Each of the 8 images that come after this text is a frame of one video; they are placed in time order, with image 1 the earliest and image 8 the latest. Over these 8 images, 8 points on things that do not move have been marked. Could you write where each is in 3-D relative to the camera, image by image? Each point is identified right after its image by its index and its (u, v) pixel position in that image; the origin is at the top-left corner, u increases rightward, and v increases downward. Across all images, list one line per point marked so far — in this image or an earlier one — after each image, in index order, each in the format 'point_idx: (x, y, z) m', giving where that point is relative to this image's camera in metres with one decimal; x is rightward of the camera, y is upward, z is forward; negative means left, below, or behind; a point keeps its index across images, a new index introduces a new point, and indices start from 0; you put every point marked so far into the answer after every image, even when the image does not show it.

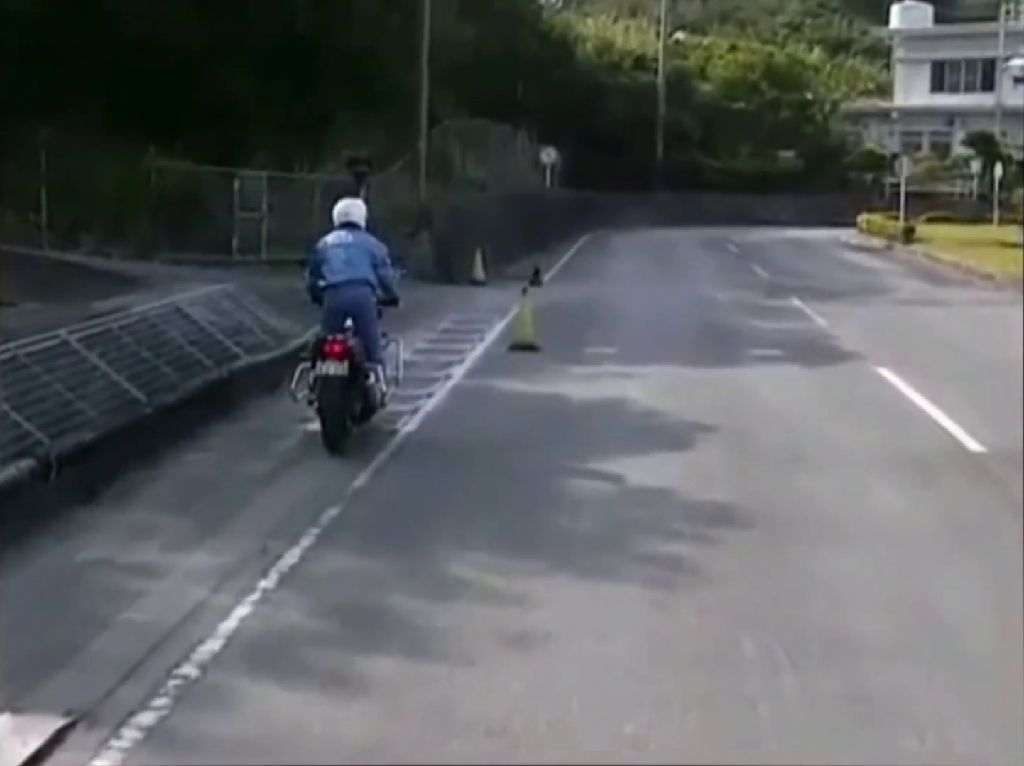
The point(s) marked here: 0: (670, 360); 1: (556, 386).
0: (+1.8, +0.3, +17.8) m
1: (+0.5, 0.0, +15.6) m
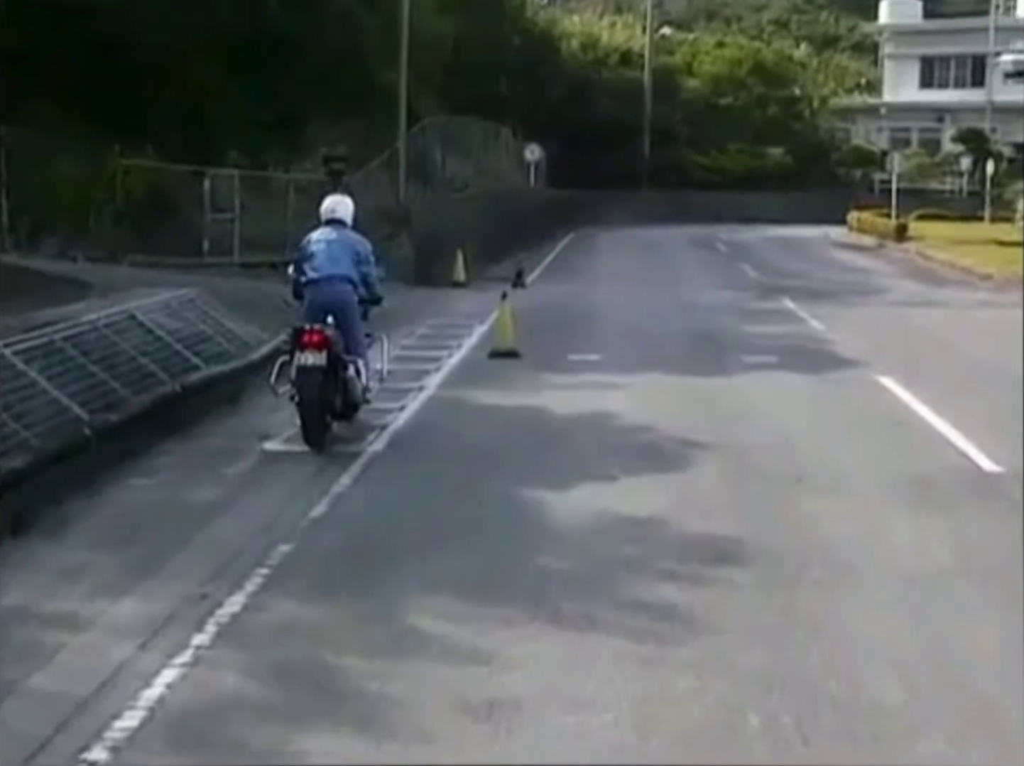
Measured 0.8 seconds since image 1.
0: (+1.6, +0.2, +16.9) m
1: (+0.2, -0.1, +14.6) m
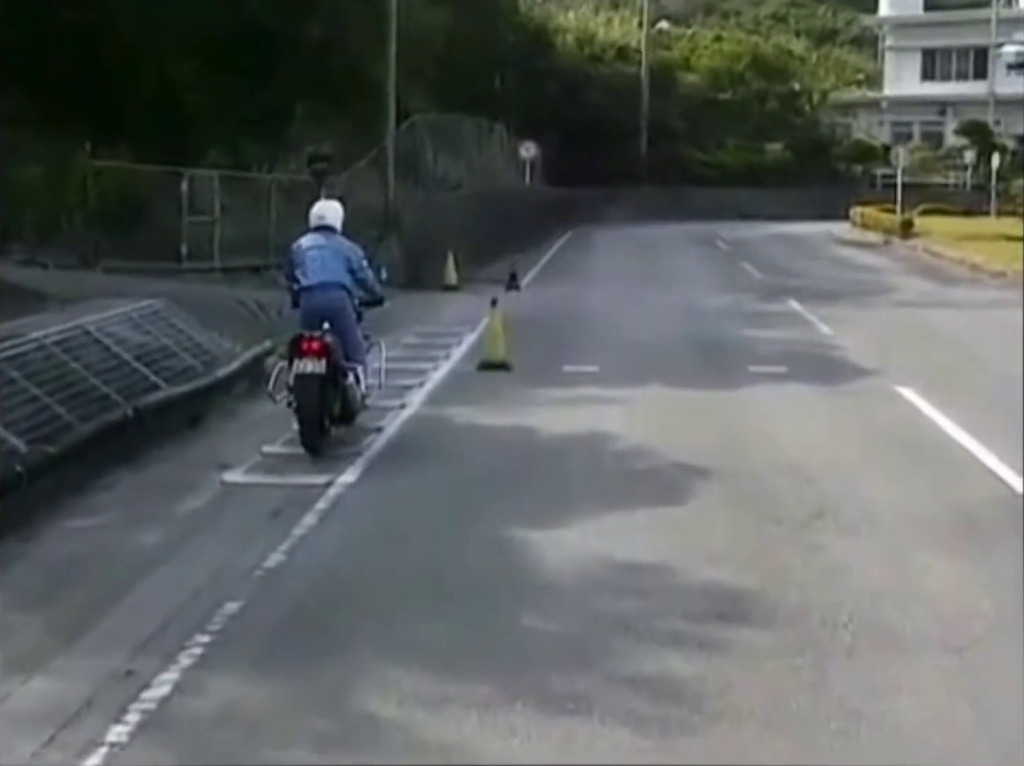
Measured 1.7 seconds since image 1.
0: (+1.5, 0.0, +15.7) m
1: (+0.2, -0.3, +13.5) m
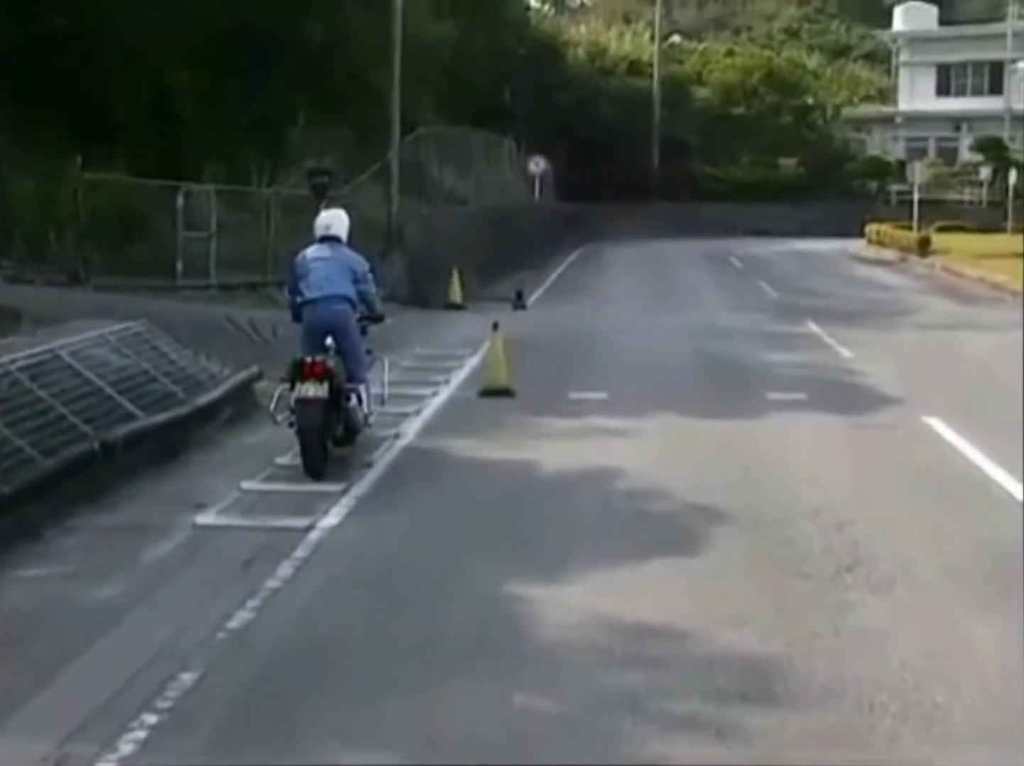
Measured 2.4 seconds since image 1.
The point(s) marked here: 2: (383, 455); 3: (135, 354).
0: (+1.5, -0.2, +14.8) m
1: (+0.2, -0.5, +12.6) m
2: (-1.0, -0.6, +12.3) m
3: (-3.5, +0.3, +13.9) m
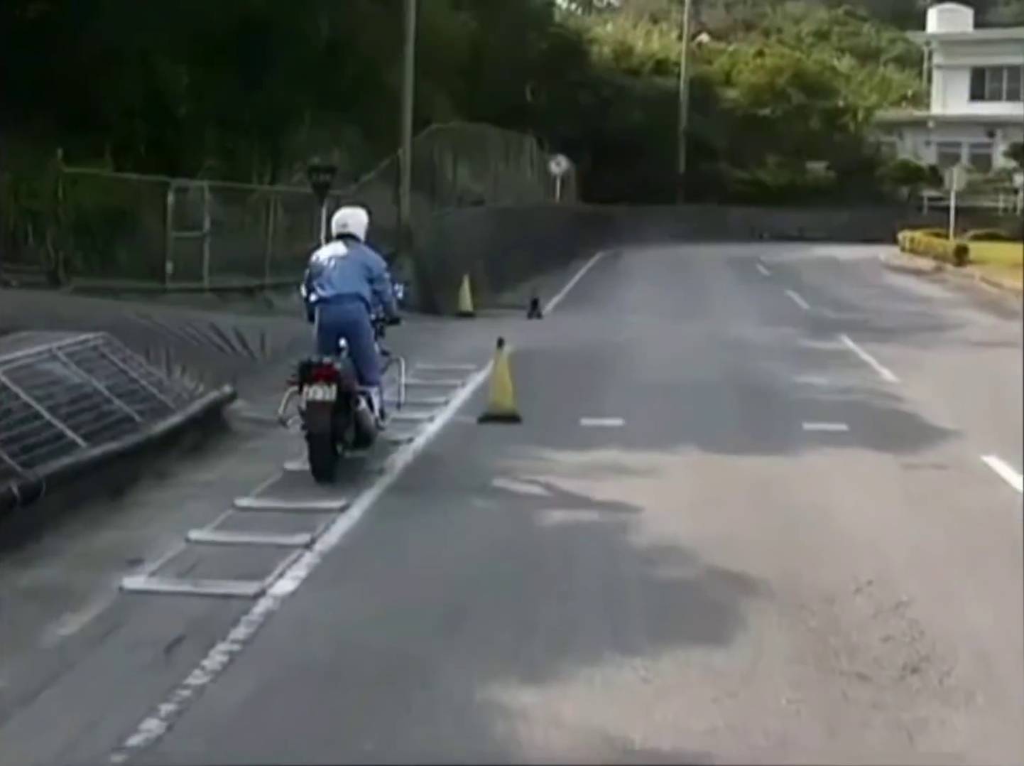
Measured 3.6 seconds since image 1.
0: (+1.6, -0.5, +13.1) m
1: (+0.2, -0.7, +11.0) m
2: (-1.0, -0.8, +10.7) m
3: (-3.4, +0.1, +12.3) m
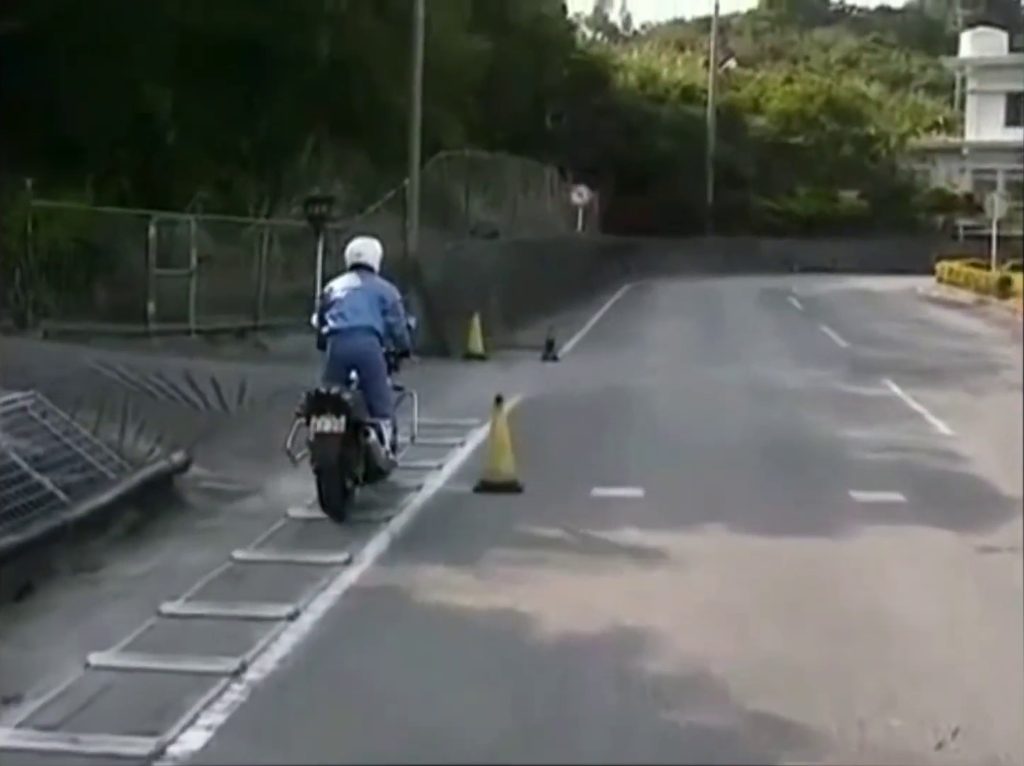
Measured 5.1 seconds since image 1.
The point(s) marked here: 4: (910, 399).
0: (+1.6, -1.0, +11.2) m
1: (+0.1, -1.2, +9.1) m
2: (-1.1, -1.2, +8.9) m
3: (-3.4, -0.4, +10.5) m
4: (+4.9, -0.2, +18.5) m
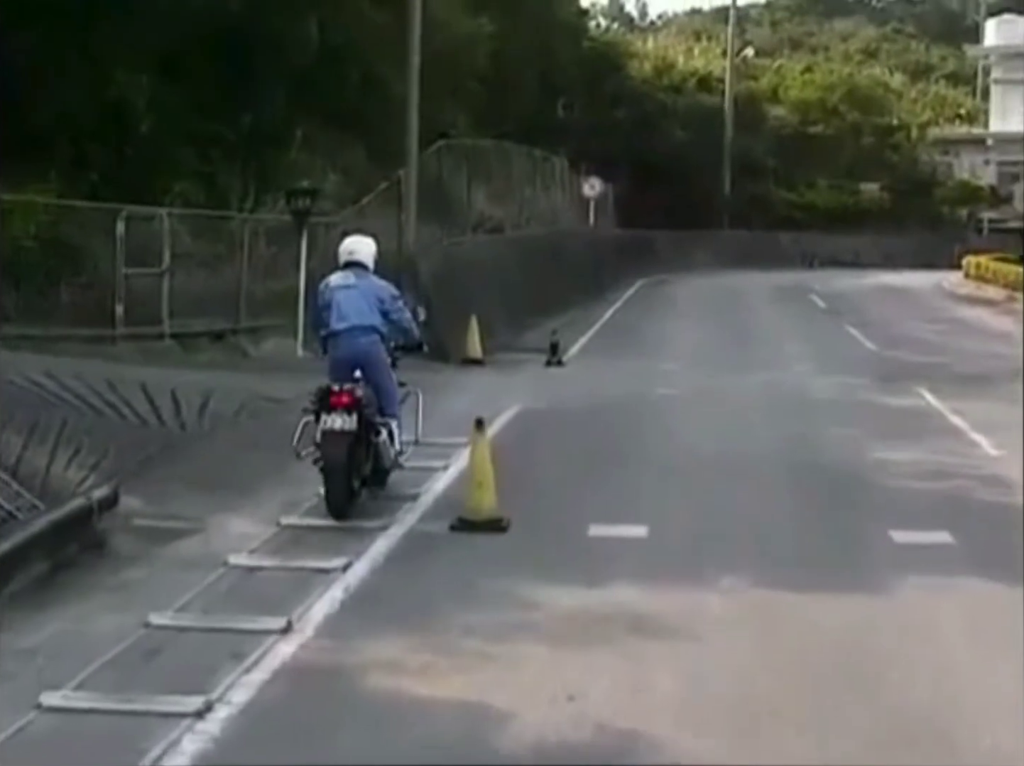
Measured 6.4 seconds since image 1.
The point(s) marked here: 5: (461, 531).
0: (+1.4, -1.1, +9.6) m
1: (0.0, -1.3, +7.4) m
2: (-1.2, -1.4, +7.2) m
3: (-3.6, -0.5, +8.9) m
4: (+4.8, -0.3, +16.8) m
5: (-0.3, -1.0, +10.1) m
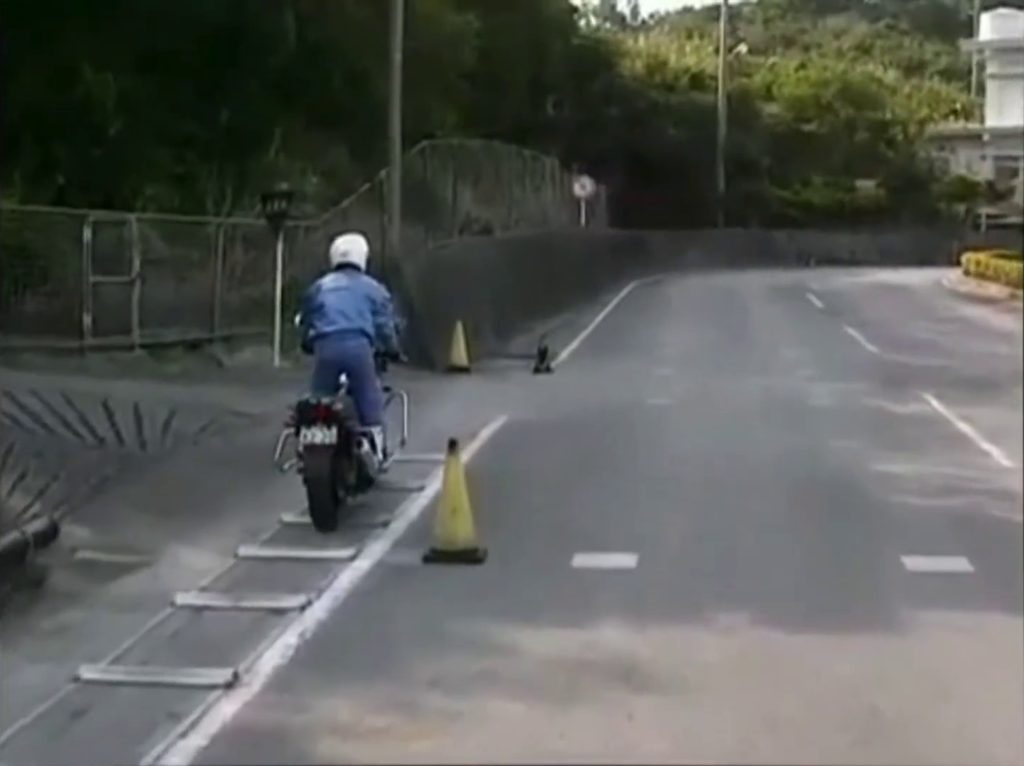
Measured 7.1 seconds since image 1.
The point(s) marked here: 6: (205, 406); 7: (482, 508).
0: (+1.3, -1.2, +8.8) m
1: (-0.1, -1.4, +6.6) m
2: (-1.4, -1.5, +6.4) m
3: (-3.7, -0.7, +8.1) m
4: (+4.7, -0.4, +16.0) m
5: (-0.5, -1.1, +9.3) m
6: (-3.0, -0.2, +14.9) m
7: (-0.1, -0.9, +11.0) m
